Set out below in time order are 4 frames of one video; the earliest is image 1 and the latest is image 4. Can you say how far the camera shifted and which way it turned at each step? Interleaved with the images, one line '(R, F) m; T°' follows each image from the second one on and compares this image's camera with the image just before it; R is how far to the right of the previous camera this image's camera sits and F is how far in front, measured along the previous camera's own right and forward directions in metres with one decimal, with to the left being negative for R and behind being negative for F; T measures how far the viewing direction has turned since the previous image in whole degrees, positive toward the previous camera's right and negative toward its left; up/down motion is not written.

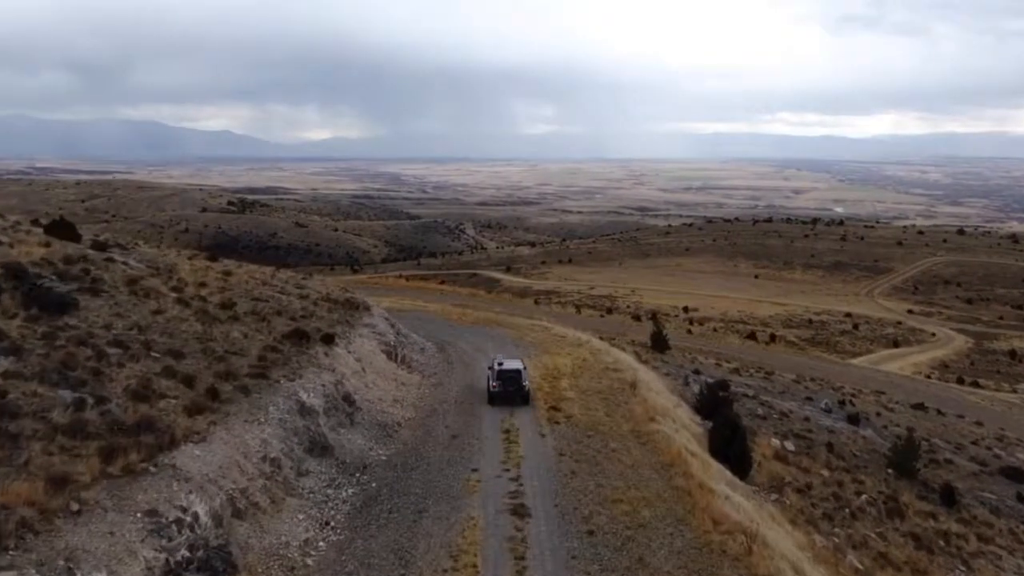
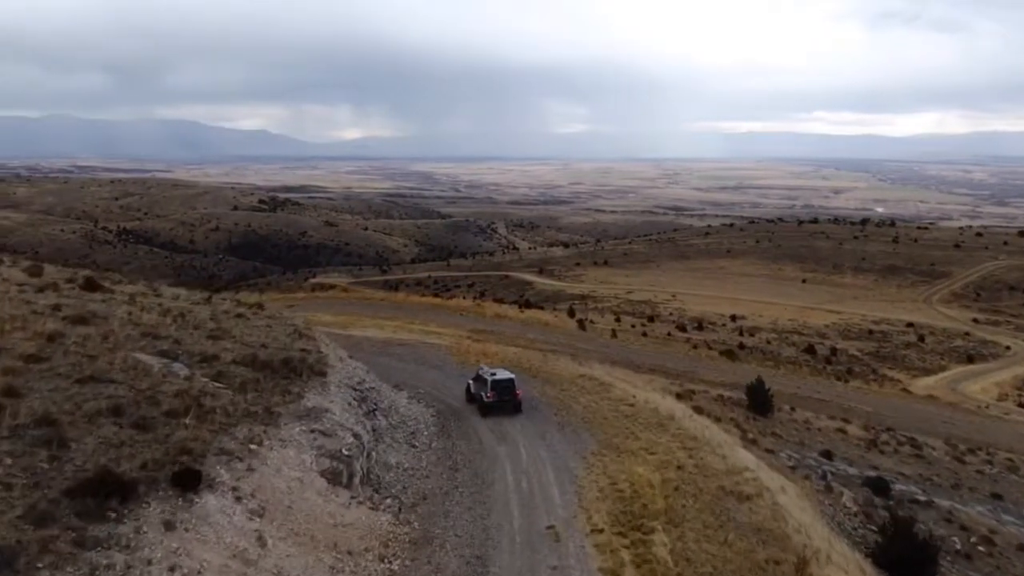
(-0.1, +5.9) m; -2°
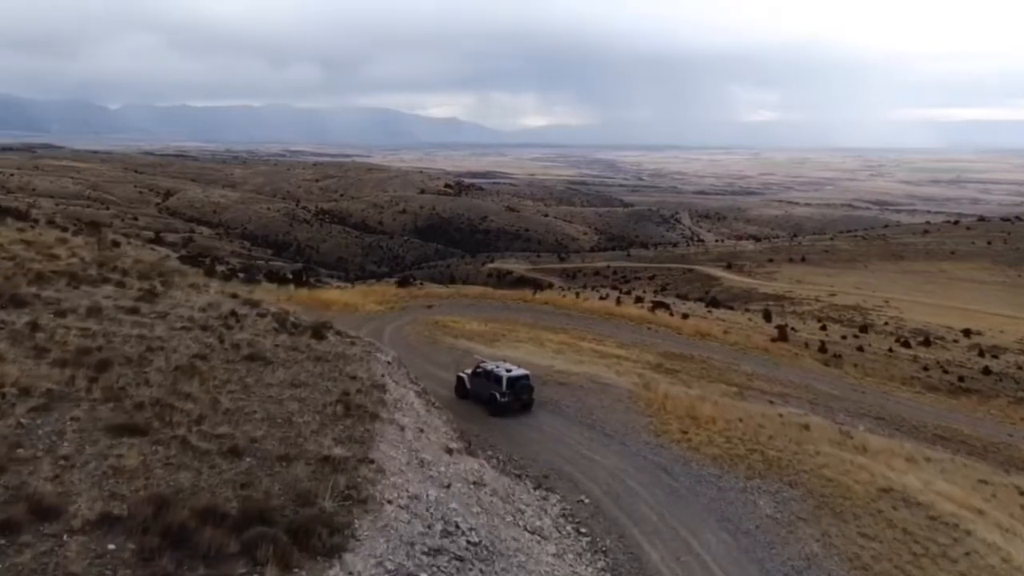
(-0.6, +5.8) m; -13°
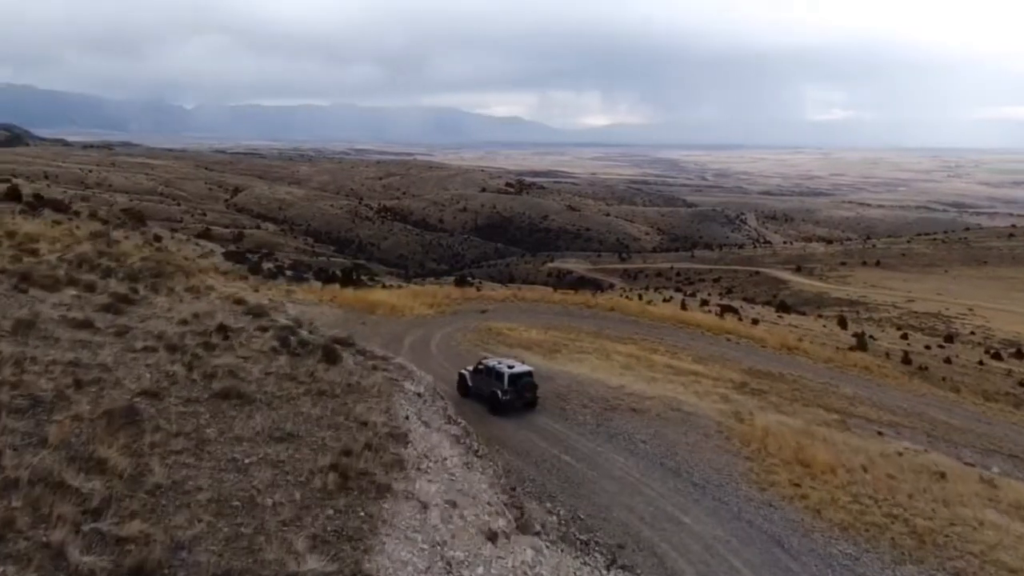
(-0.1, +1.8) m; -4°
